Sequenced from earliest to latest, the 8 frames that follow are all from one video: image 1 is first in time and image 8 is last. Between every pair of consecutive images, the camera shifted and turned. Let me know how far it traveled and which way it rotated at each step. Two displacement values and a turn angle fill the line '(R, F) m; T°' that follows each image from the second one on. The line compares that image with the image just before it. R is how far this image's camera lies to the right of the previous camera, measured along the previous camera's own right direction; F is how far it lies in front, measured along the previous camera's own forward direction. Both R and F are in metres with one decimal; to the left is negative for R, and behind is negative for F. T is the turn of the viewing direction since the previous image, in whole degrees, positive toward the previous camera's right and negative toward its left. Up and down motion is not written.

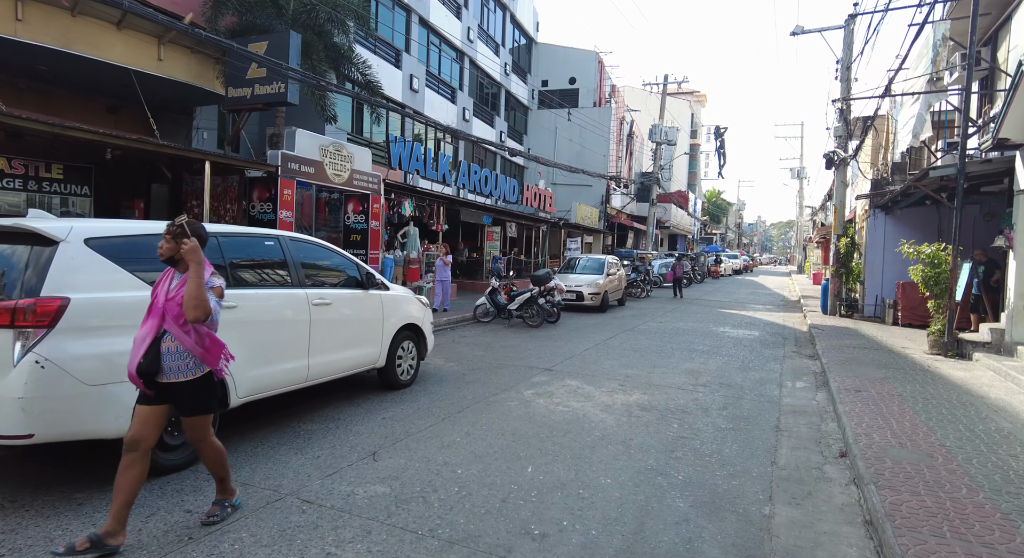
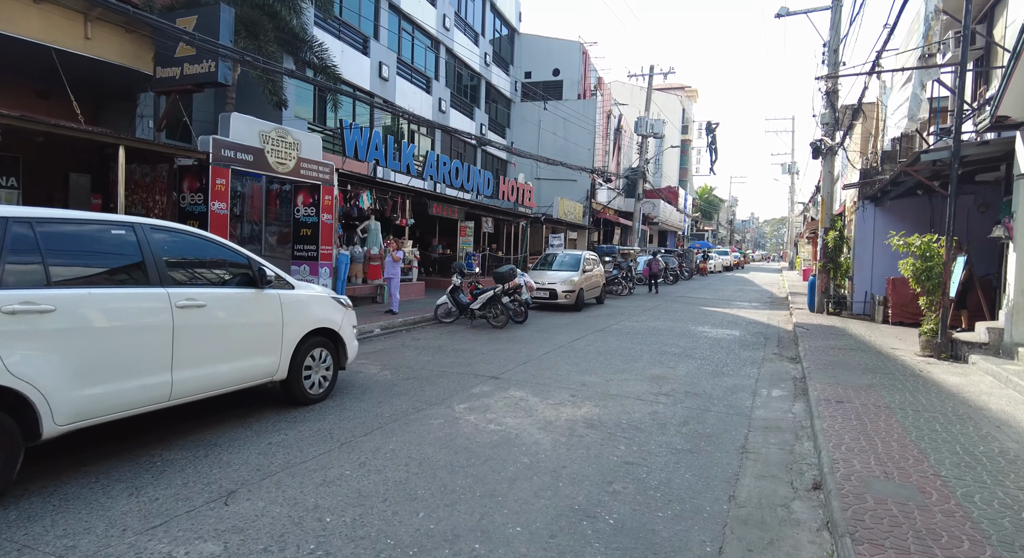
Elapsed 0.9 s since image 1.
(+0.6, +0.9) m; +1°
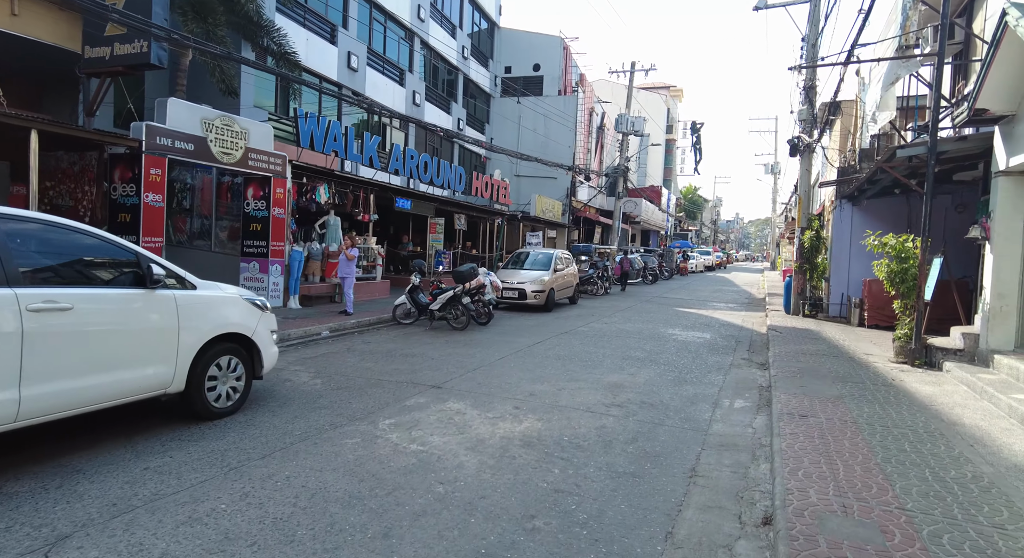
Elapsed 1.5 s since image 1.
(+0.5, +0.6) m; +1°
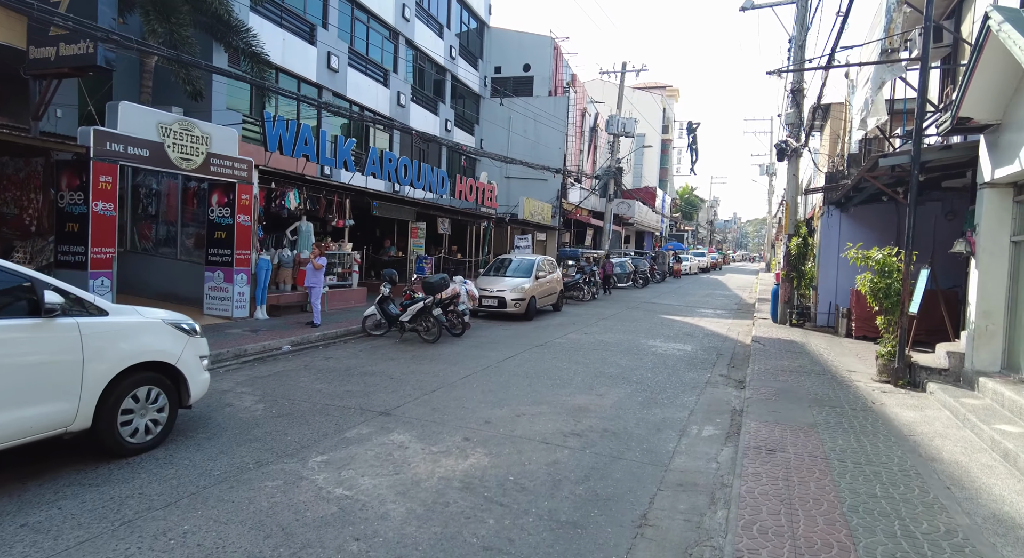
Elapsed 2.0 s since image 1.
(+0.5, +0.4) m; 0°
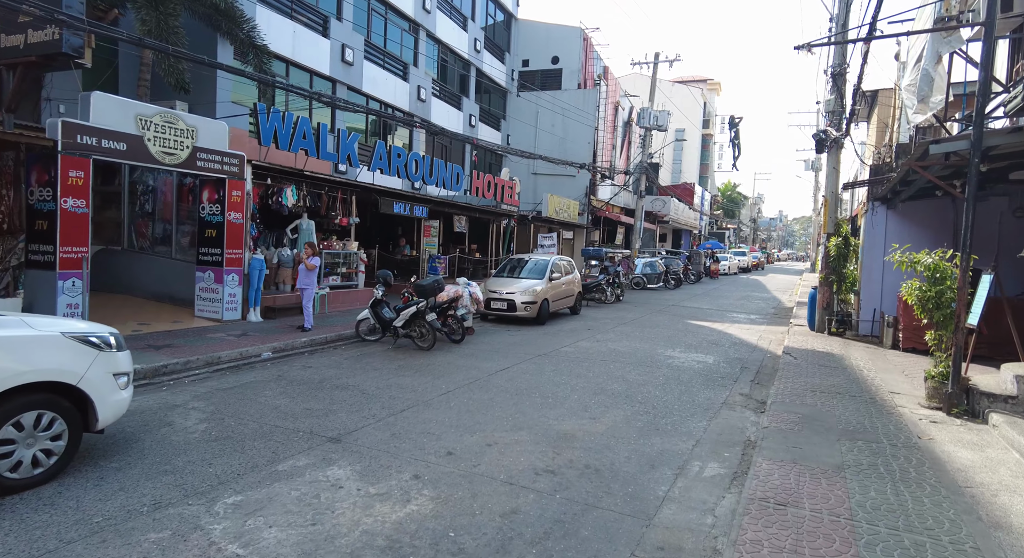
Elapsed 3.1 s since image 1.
(+0.6, +0.9) m; -4°
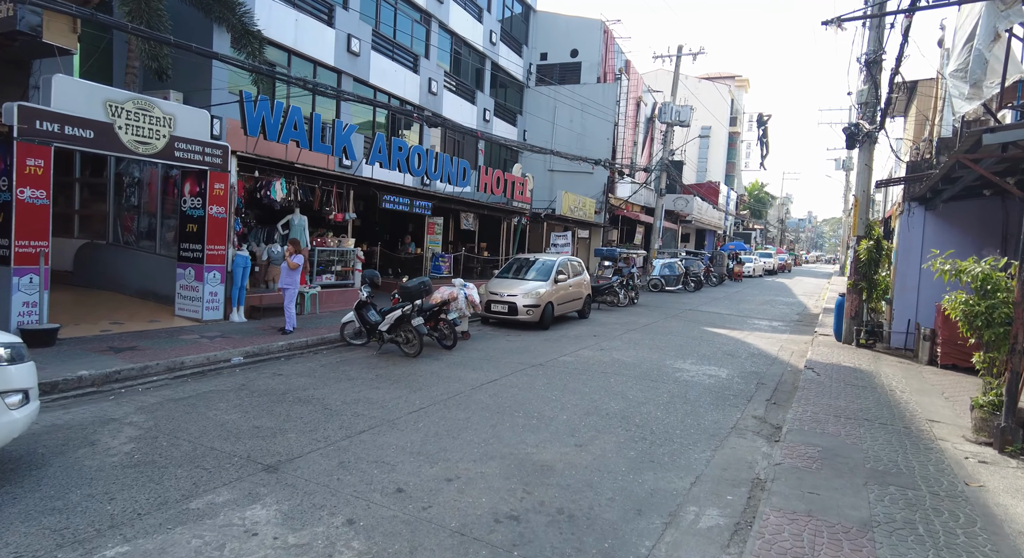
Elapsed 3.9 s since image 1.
(+0.4, +0.8) m; -2°
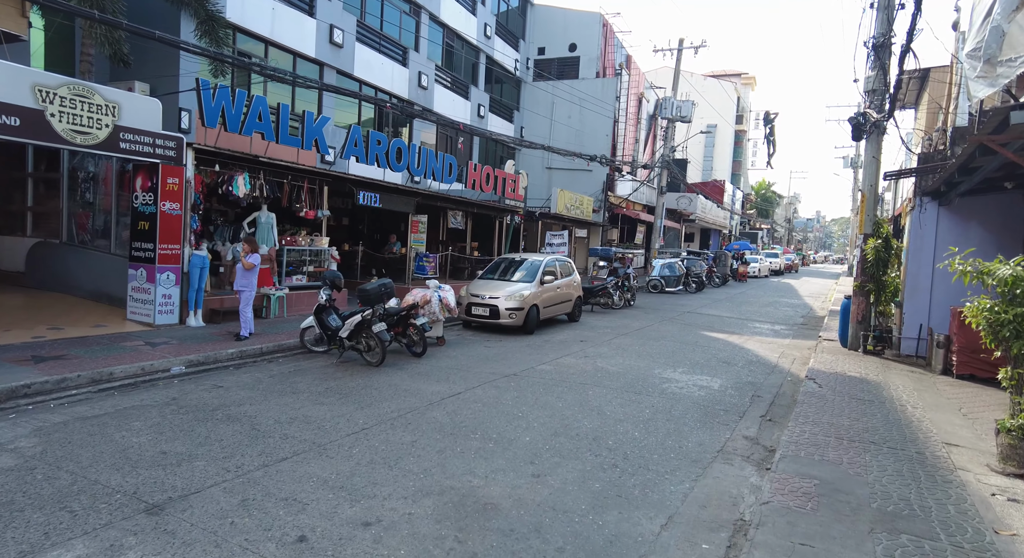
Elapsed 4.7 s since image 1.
(+0.5, +0.8) m; -1°
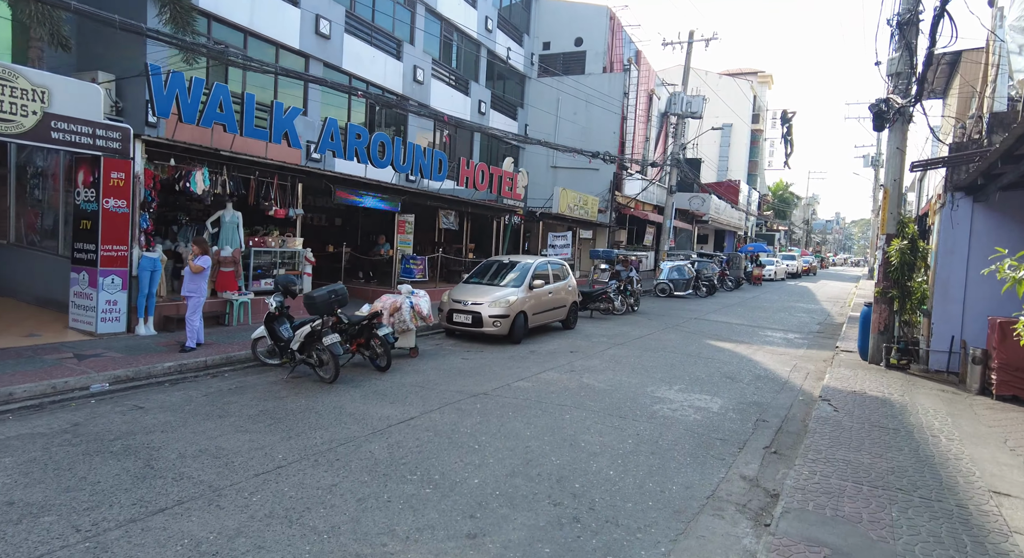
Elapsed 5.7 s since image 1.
(+0.5, +1.0) m; -1°
